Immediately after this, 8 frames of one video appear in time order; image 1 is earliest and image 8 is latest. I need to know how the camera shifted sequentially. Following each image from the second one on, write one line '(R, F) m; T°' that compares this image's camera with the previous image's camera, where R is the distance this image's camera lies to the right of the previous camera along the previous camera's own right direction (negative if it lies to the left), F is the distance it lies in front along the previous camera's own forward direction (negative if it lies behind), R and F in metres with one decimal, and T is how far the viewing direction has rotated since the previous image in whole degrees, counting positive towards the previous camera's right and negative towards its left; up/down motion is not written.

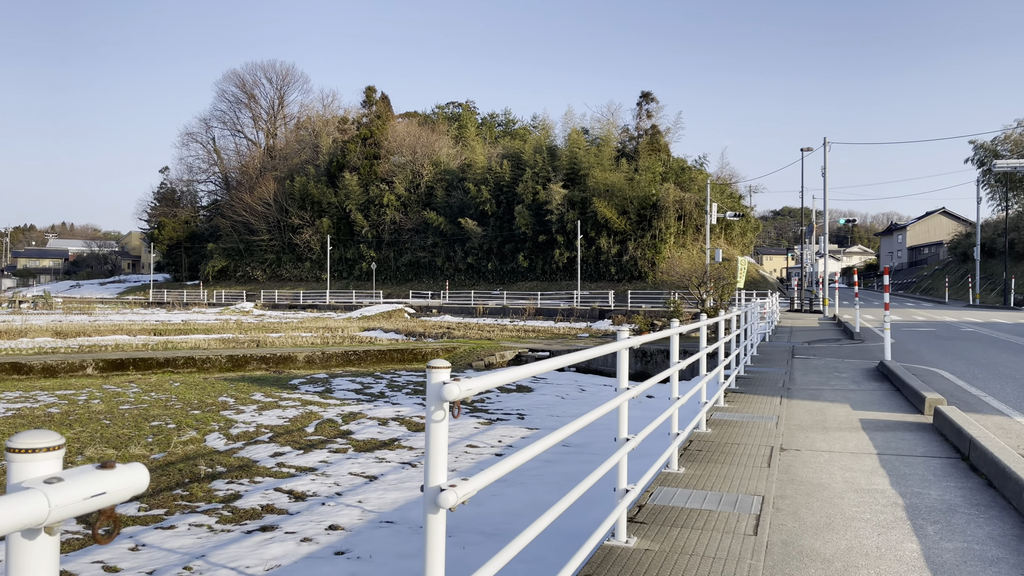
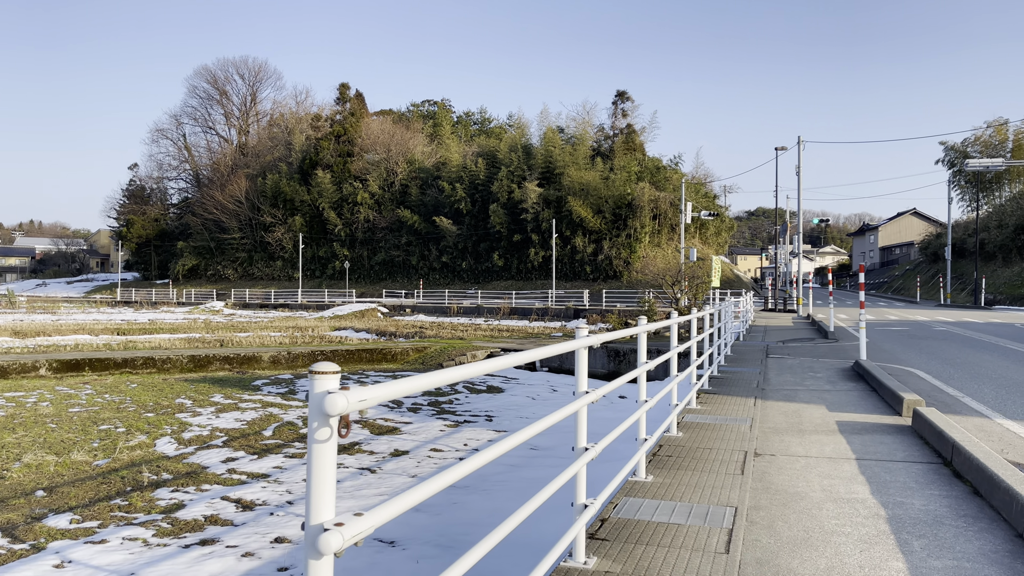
(+0.1, +0.3) m; +2°
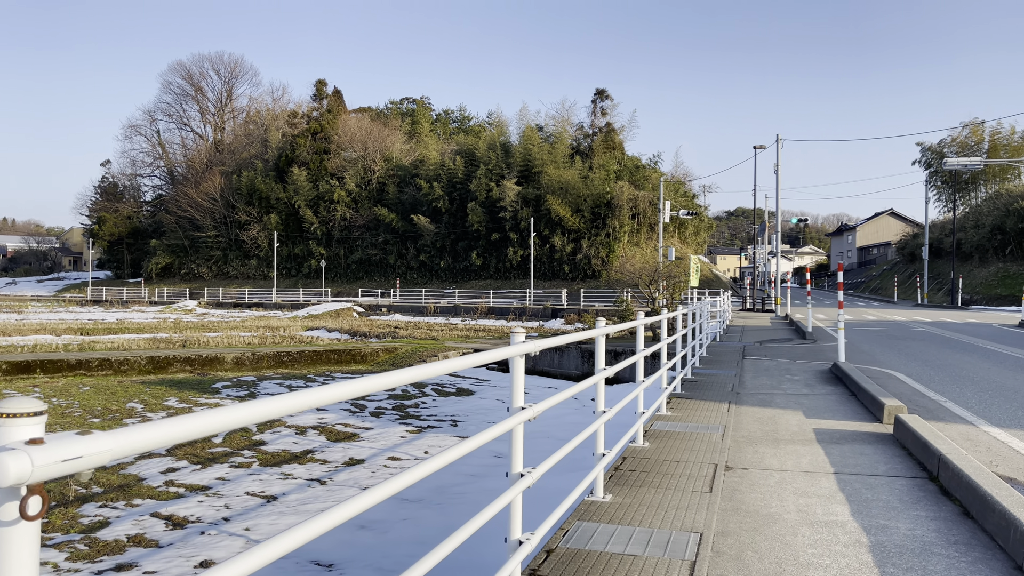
(+0.2, +0.4) m; +2°
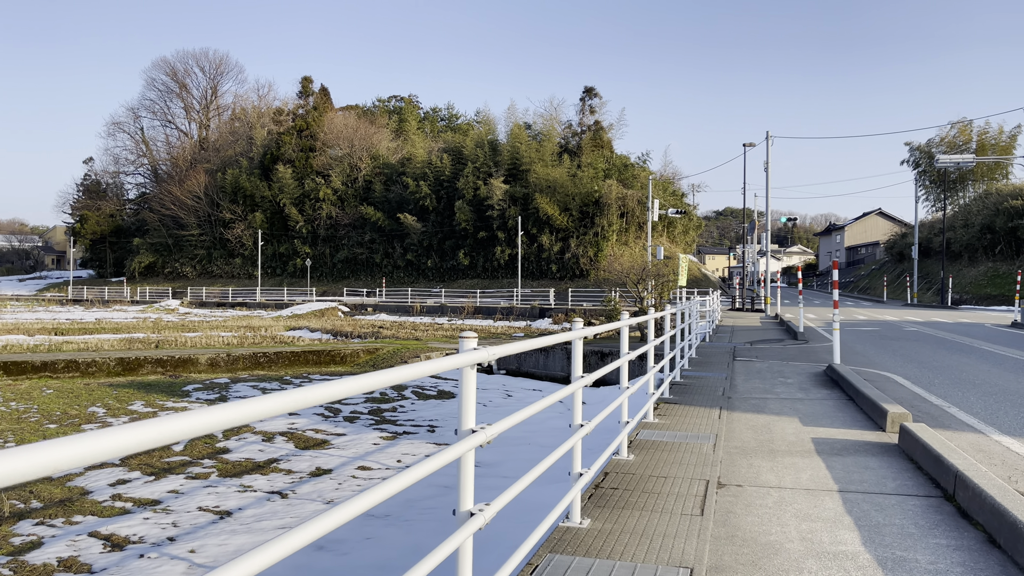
(+0.1, +0.4) m; +1°
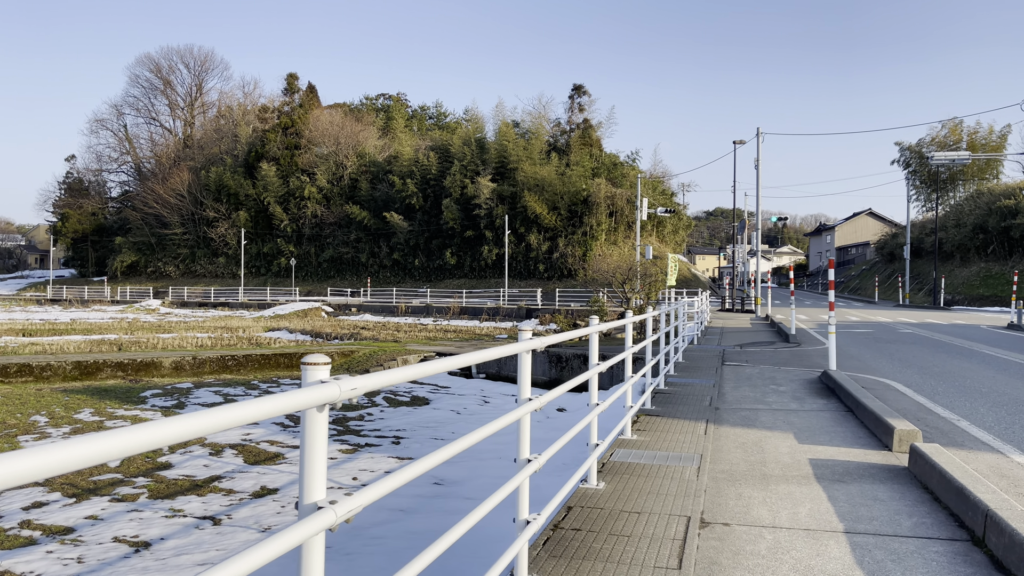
(+0.2, +0.5) m; +1°
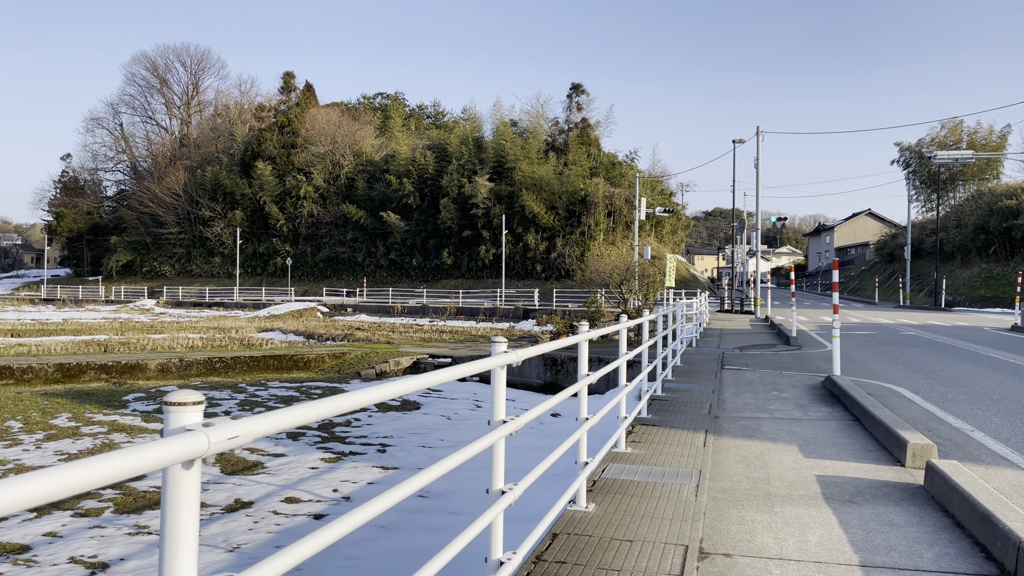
(+0.1, +0.3) m; 0°
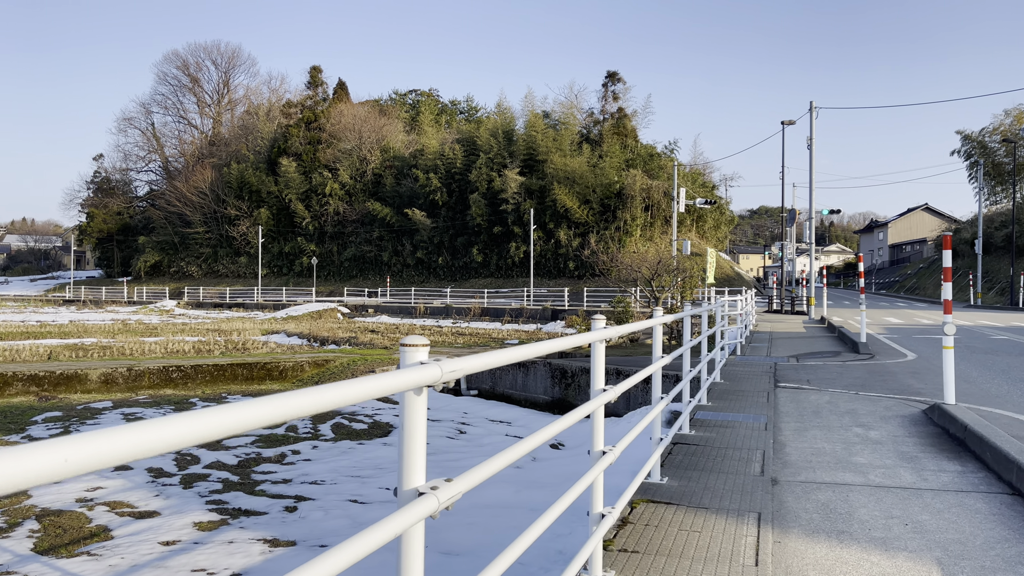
(+0.5, +1.9) m; -4°
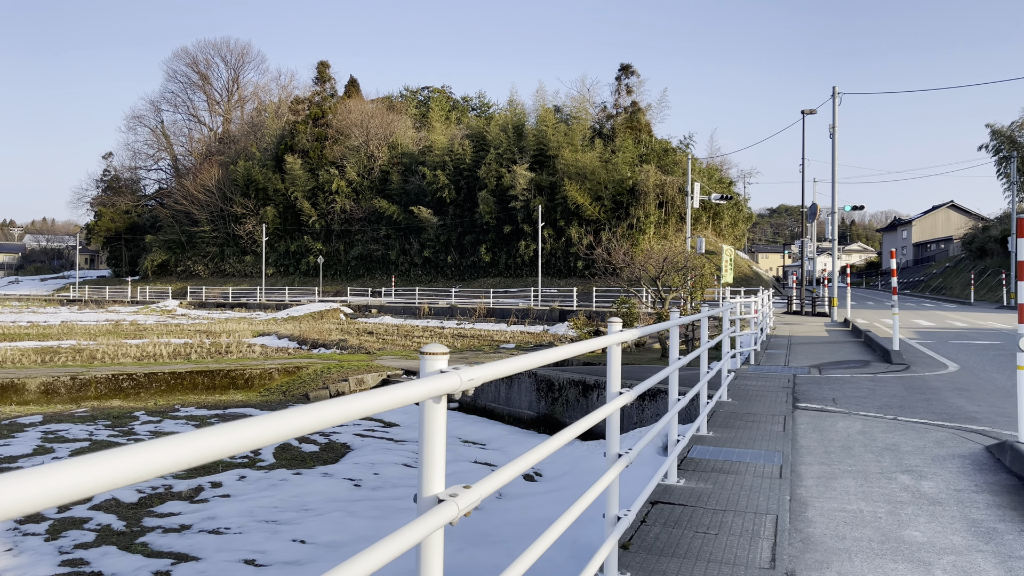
(+0.4, +1.1) m; -1°
